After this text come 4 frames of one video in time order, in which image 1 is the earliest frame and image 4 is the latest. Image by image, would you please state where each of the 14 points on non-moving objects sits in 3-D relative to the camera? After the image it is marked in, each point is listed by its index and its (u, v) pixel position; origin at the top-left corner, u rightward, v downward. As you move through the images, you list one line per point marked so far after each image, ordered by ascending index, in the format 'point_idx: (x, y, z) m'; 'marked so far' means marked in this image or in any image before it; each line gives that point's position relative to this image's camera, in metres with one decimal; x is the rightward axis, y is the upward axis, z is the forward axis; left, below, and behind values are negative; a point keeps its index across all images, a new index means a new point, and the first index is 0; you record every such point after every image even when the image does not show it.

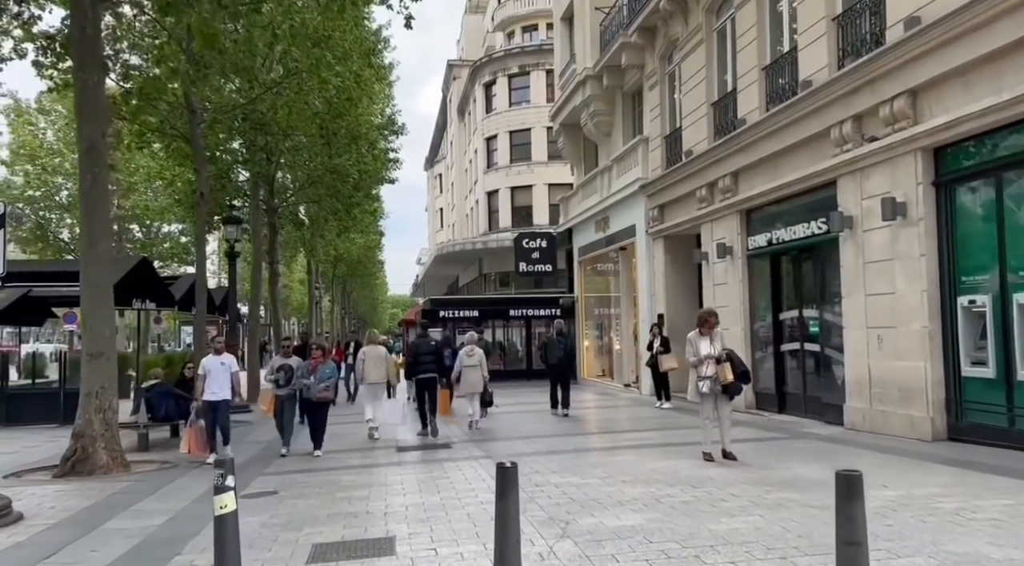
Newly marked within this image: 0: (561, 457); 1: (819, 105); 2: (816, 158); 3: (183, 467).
0: (+0.6, -2.0, +9.5) m
1: (+4.1, +2.4, +10.8) m
2: (+4.2, +1.7, +11.3) m
3: (-4.0, -2.3, +9.9) m
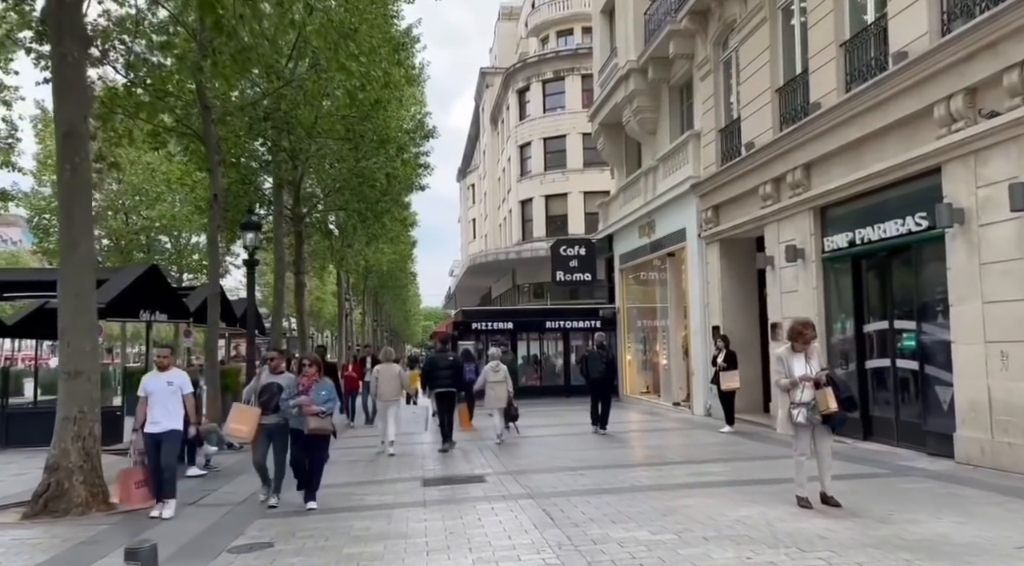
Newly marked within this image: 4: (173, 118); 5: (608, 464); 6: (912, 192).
0: (+1.0, -2.1, +7.9) m
1: (+4.6, +2.3, +9.2) m
2: (+4.8, +1.7, +9.6) m
3: (-3.5, -2.3, +8.5) m
4: (-6.5, +3.2, +15.5) m
5: (+1.2, -2.3, +10.2) m
6: (+4.8, +1.1, +9.7) m
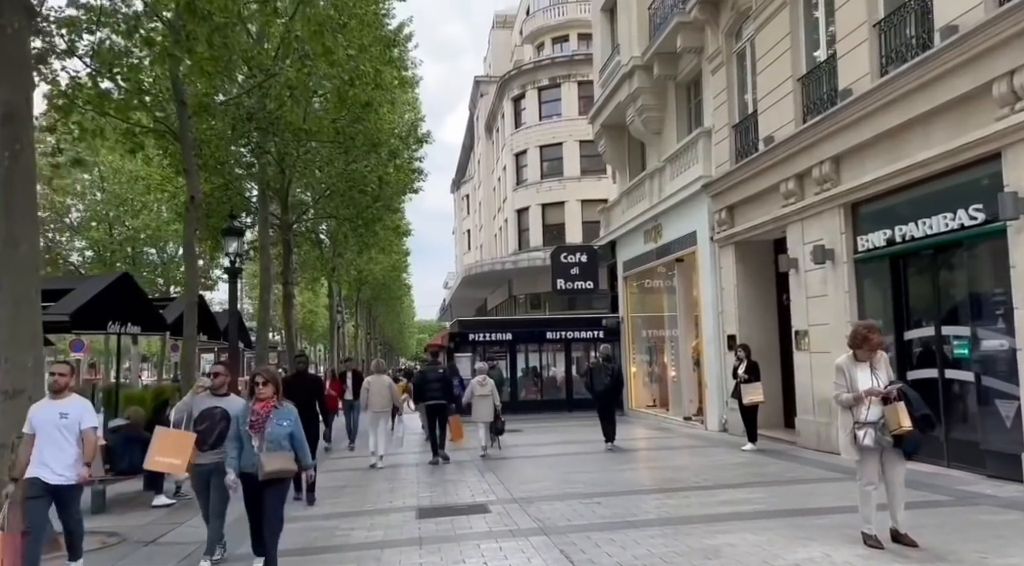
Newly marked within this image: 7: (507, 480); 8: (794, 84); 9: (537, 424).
0: (+1.1, -2.1, +6.8) m
1: (+4.7, +2.3, +8.2) m
2: (+4.8, +1.7, +8.6) m
3: (-3.4, -2.4, +7.3) m
4: (-6.5, +3.0, +14.5) m
5: (+1.3, -2.3, +9.1) m
6: (+4.9, +1.1, +8.7) m
7: (-0.1, -2.5, +10.3) m
8: (+4.3, +3.0, +12.4) m
9: (+0.6, -3.4, +19.7) m
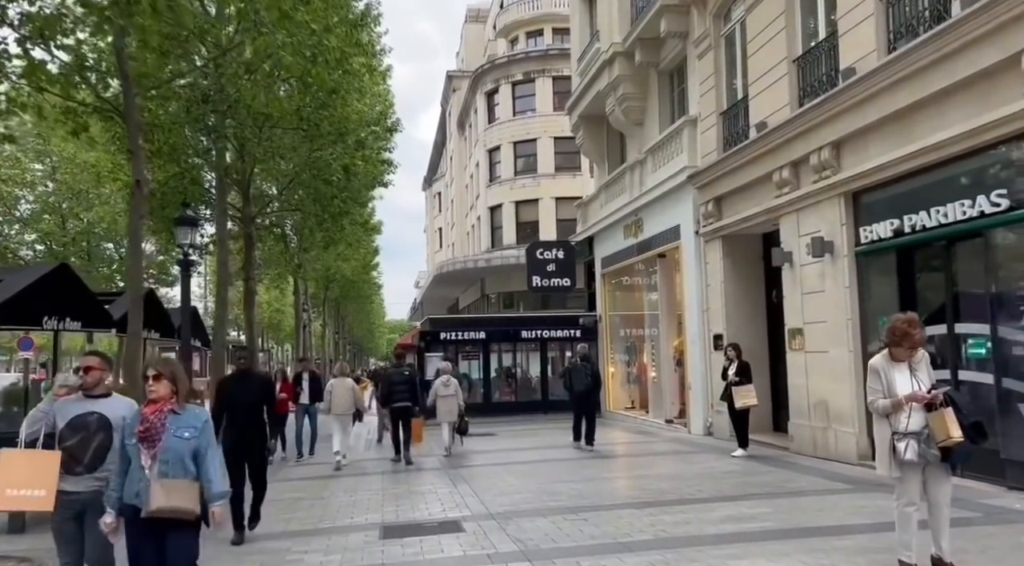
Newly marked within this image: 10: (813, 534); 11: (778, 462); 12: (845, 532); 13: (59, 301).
0: (+1.0, -2.0, +6.0) m
1: (+4.5, +2.4, +7.4) m
2: (+4.6, +1.7, +7.9) m
3: (-3.6, -2.3, +6.3) m
4: (-6.9, +3.1, +13.3) m
5: (+1.0, -2.2, +8.2) m
6: (+4.6, +1.1, +8.0) m
7: (-0.4, -2.4, +9.4) m
8: (+4.0, +3.1, +11.6) m
9: (0.0, -3.3, +18.8) m
10: (+2.3, -1.9, +6.1) m
11: (+3.5, -2.4, +10.7) m
12: (+2.6, -1.9, +6.2) m
13: (-6.9, -0.3, +12.4) m
